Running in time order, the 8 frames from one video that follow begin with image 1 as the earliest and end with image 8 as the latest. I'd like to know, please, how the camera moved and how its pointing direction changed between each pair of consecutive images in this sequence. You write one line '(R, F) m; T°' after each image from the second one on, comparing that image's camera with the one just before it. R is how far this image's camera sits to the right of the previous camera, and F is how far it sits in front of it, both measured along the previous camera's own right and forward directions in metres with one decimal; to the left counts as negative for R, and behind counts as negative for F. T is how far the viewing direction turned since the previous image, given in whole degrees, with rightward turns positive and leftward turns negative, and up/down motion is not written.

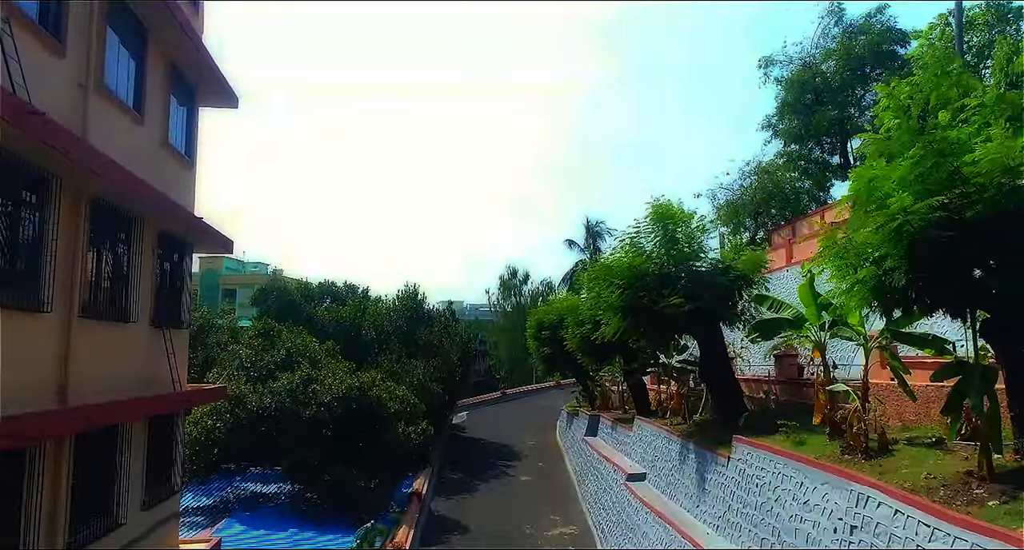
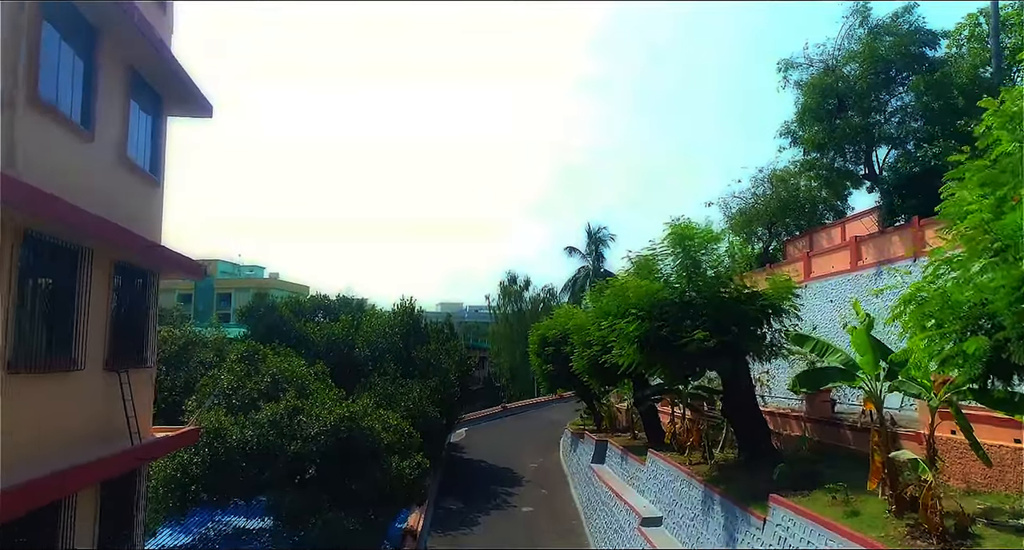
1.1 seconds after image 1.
(-0.1, +1.1) m; 0°
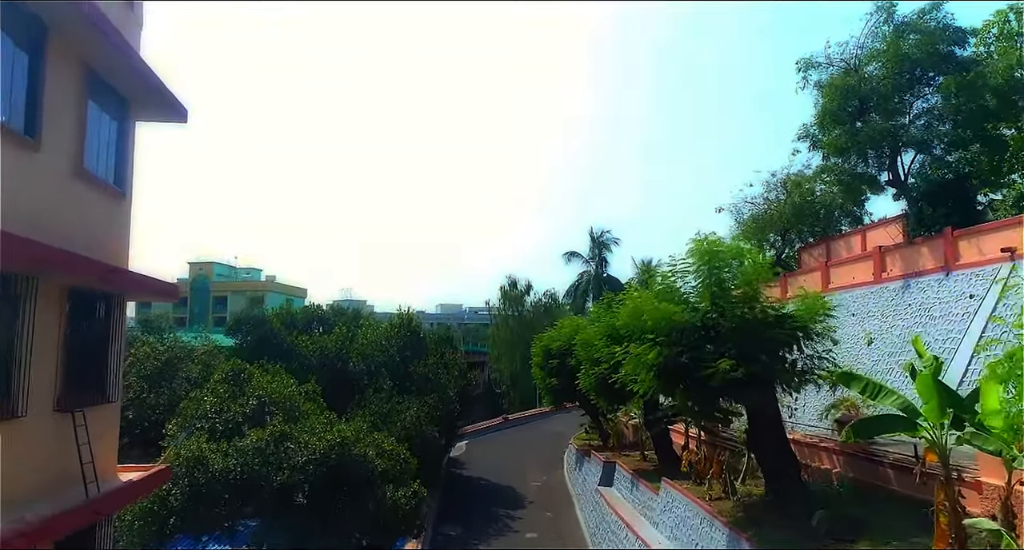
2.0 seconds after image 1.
(-0.1, +0.9) m; 0°
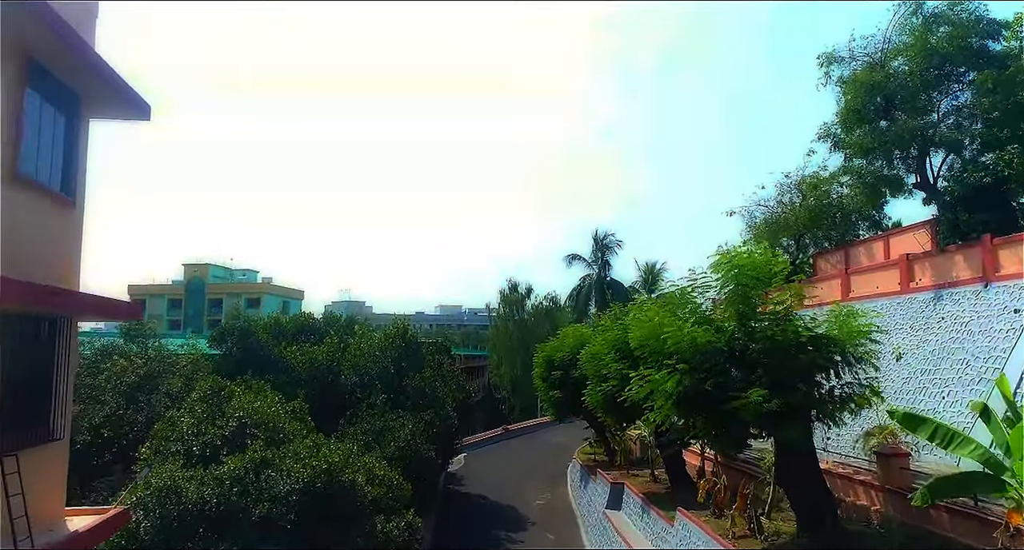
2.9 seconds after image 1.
(0.0, +1.0) m; 0°
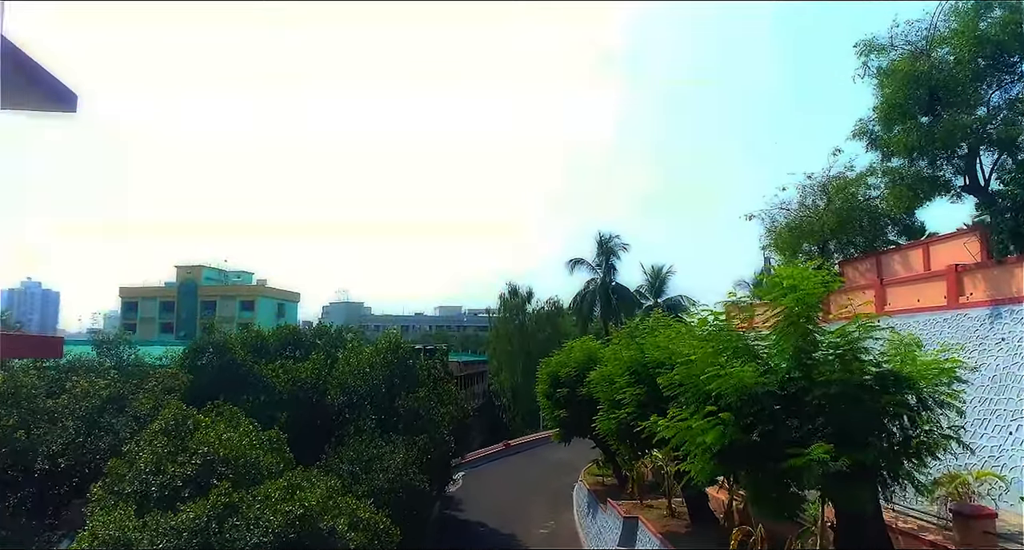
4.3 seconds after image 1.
(0.0, +1.4) m; 0°
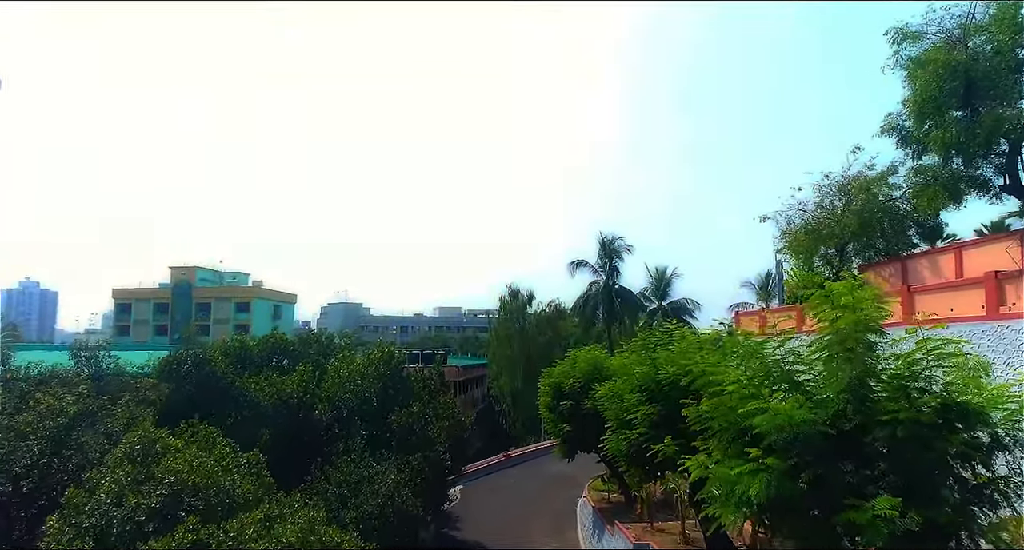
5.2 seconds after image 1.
(0.0, +1.0) m; 0°
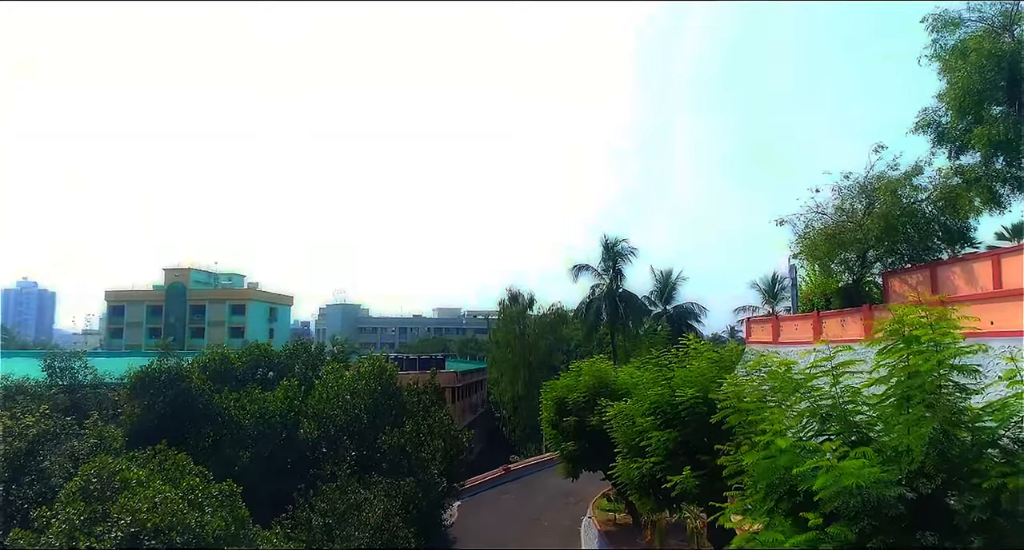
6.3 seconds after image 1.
(0.0, +1.0) m; 0°
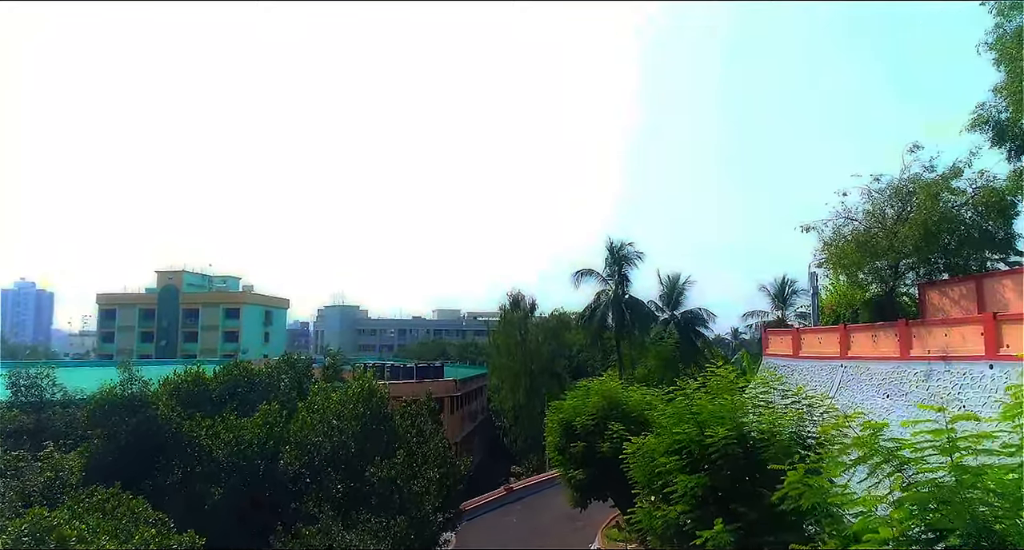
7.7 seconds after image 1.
(0.0, +1.3) m; 0°
